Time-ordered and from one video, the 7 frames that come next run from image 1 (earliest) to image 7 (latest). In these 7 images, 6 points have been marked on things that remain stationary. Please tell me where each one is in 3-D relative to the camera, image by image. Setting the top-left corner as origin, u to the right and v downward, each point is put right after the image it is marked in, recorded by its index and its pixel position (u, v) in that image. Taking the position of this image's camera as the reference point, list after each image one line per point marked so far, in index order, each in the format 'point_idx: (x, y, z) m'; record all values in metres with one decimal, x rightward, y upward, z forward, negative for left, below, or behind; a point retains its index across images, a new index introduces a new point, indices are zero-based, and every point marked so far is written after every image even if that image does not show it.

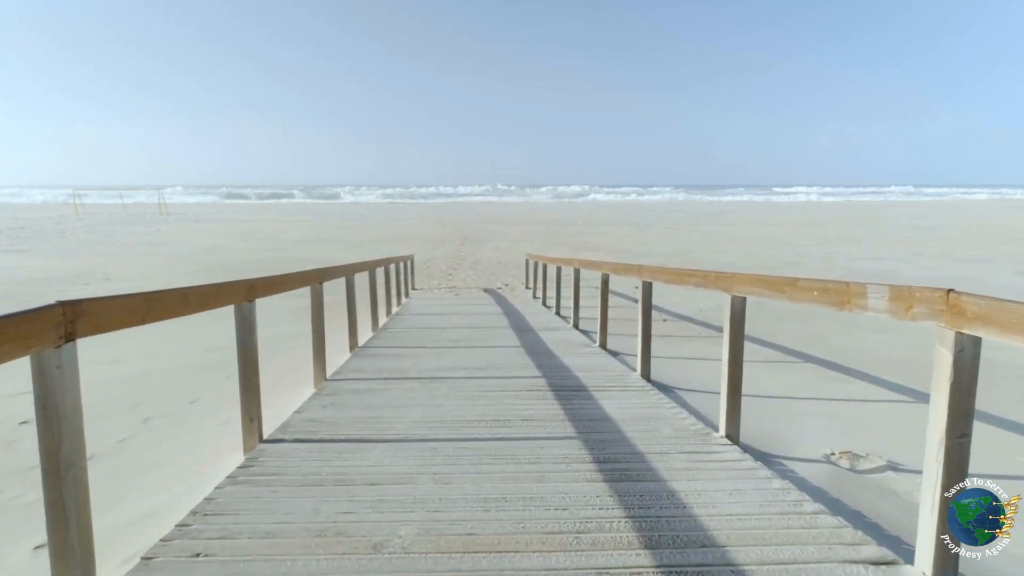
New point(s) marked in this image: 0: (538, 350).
0: (+0.1, -0.3, +4.3) m
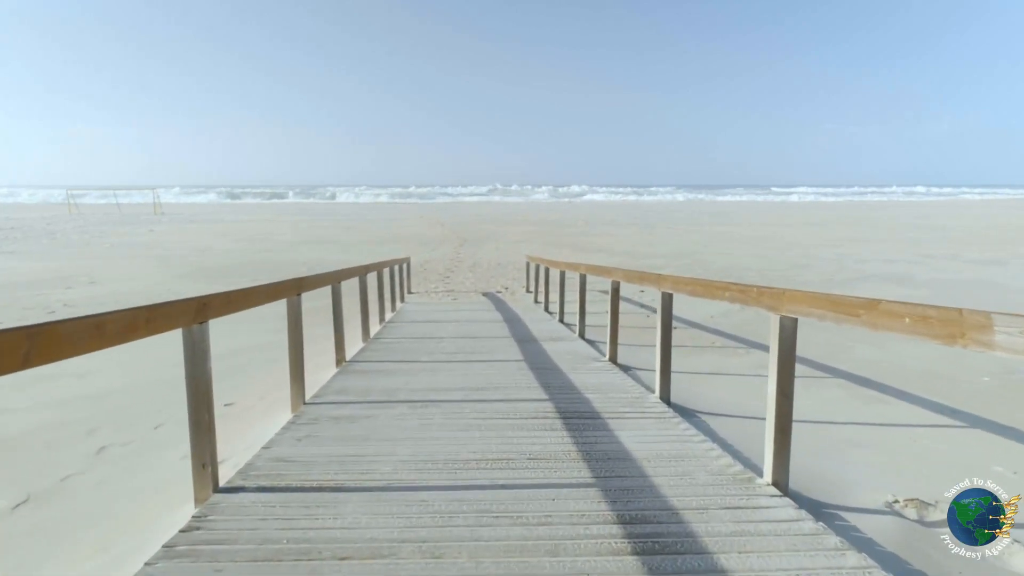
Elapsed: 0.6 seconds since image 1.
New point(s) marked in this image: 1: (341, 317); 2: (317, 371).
0: (+0.1, -0.4, +3.9) m
1: (-0.8, -0.1, +4.1) m
2: (-1.2, -0.5, +5.2) m
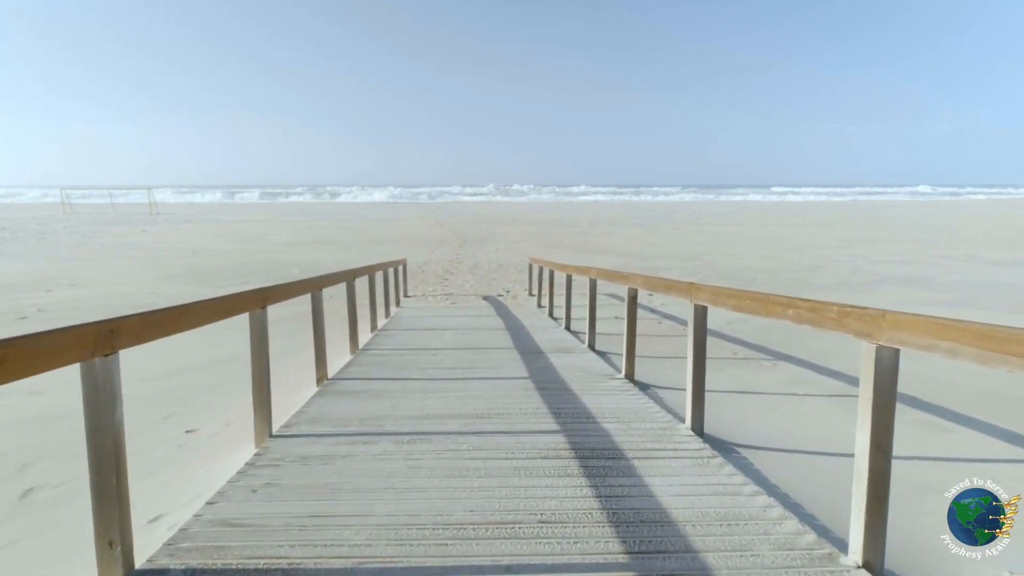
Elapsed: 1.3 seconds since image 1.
0: (+0.2, -0.4, +3.4) m
1: (-0.8, -0.2, +3.6) m
2: (-1.2, -0.5, +4.7) m
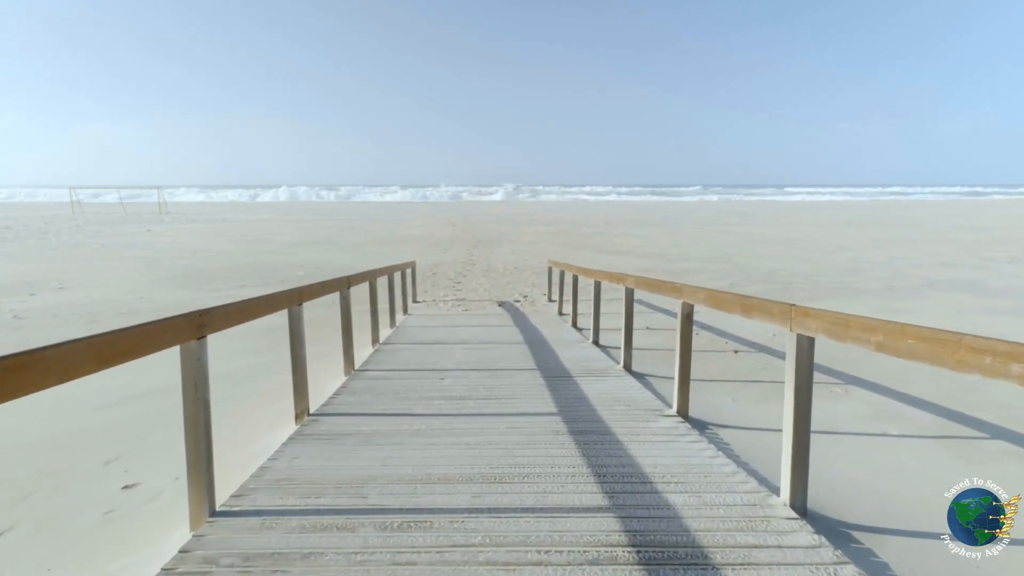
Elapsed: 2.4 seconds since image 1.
0: (+0.2, -0.4, +2.7) m
1: (-0.7, -0.2, +2.9) m
2: (-1.1, -0.6, +4.0) m
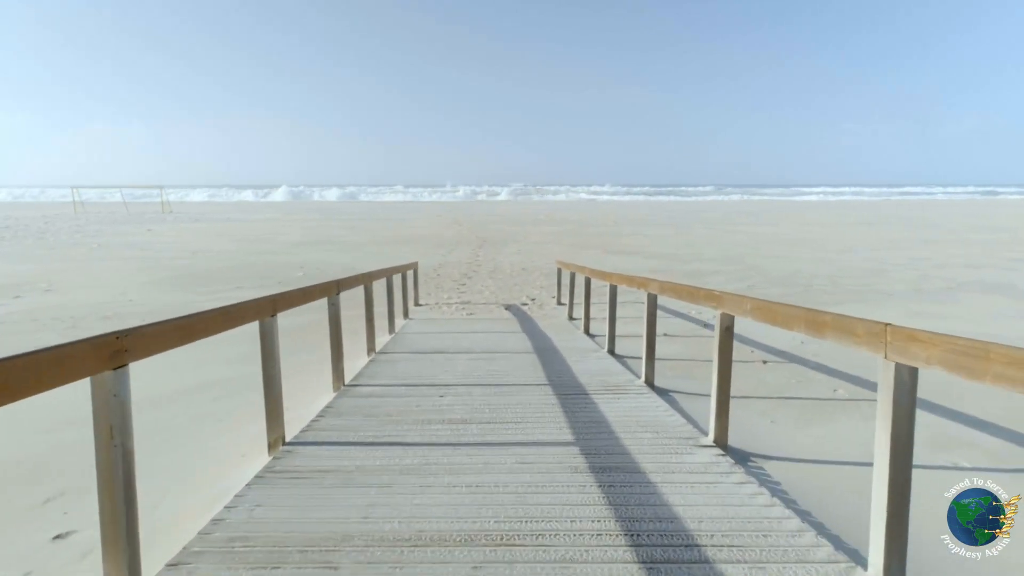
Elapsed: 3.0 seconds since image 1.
0: (+0.3, -0.5, +2.3) m
1: (-0.7, -0.2, +2.5) m
2: (-1.0, -0.6, +3.6) m
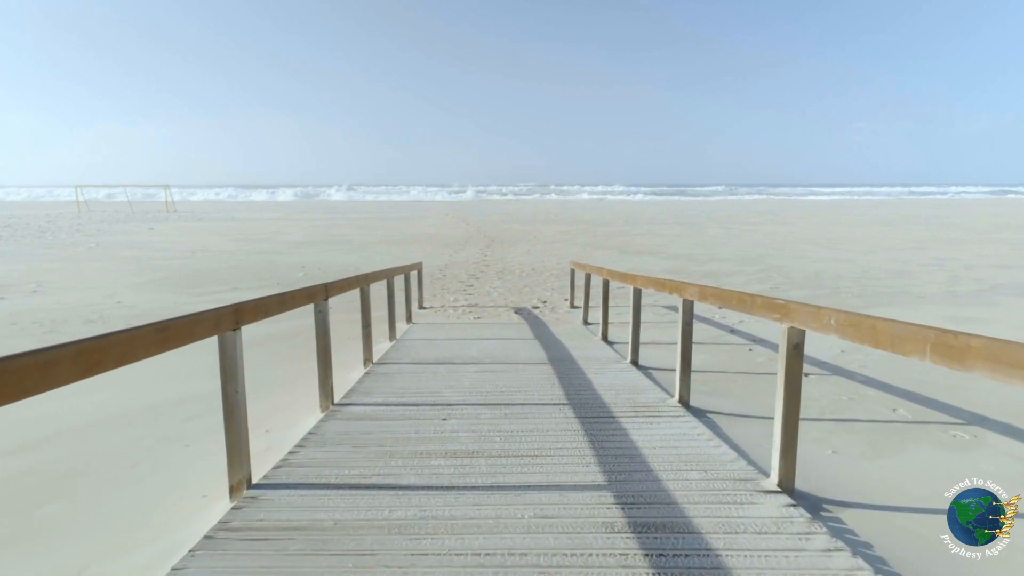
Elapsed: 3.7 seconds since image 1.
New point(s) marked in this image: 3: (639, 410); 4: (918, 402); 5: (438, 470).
0: (+0.3, -0.5, +1.8) m
1: (-0.7, -0.3, +2.0) m
2: (-1.0, -0.6, +3.1) m
3: (+0.5, -0.4, +3.1) m
4: (+1.7, -0.5, +3.5) m
5: (-0.2, -0.5, +2.2) m
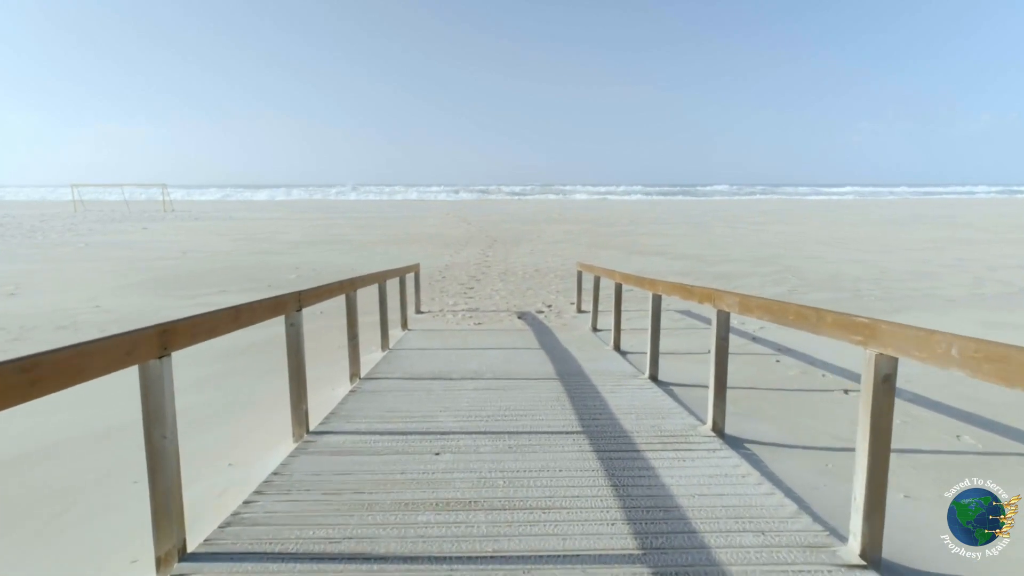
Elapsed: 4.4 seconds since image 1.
0: (+0.3, -0.5, +1.4) m
1: (-0.6, -0.3, +1.6) m
2: (-1.0, -0.7, +2.7) m
3: (+0.5, -0.5, +2.6) m
4: (+1.7, -0.5, +3.0) m
5: (-0.2, -0.5, +1.8) m
